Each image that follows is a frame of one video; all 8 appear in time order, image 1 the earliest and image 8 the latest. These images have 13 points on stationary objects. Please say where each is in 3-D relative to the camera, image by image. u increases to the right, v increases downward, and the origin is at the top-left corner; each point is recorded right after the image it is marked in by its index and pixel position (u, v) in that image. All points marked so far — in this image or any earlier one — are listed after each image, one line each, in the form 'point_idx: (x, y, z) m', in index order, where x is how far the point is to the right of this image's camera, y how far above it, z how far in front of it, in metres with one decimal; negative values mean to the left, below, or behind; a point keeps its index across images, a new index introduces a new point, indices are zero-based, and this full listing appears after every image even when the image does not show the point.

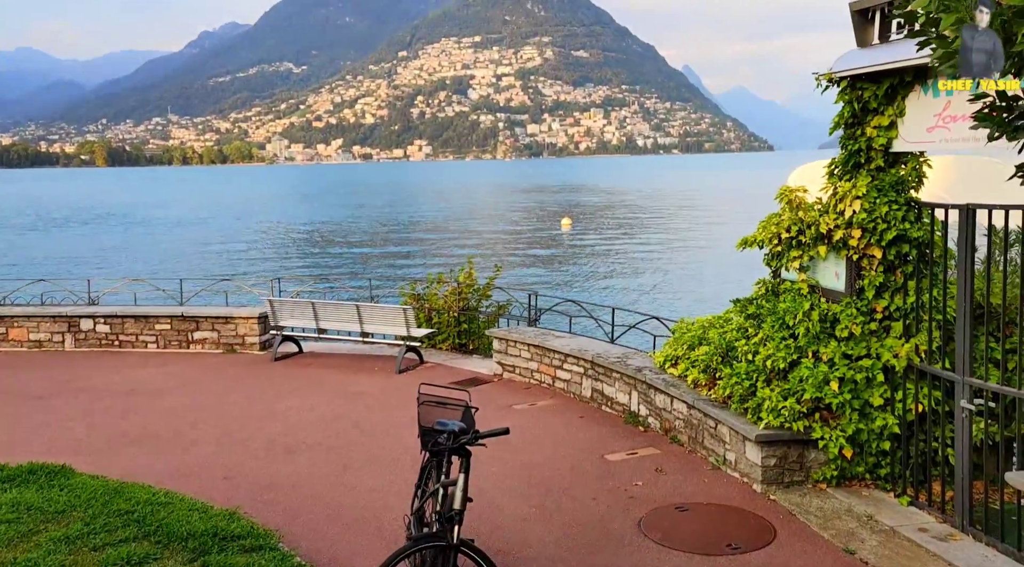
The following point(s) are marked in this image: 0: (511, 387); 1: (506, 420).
0: (0.0, -1.1, +9.8) m
1: (-0.1, -1.3, +8.5) m
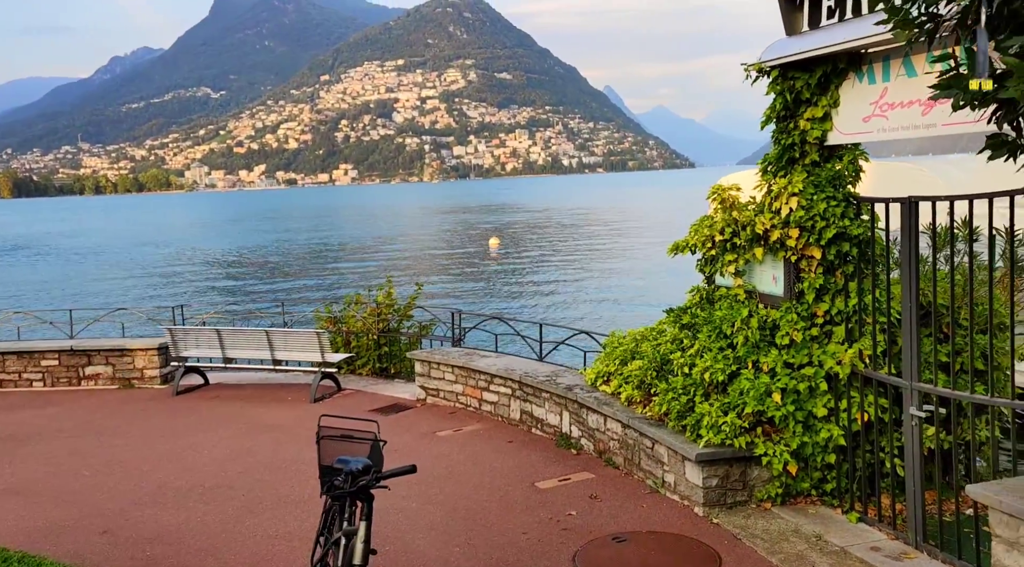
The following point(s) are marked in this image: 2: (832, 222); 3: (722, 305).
0: (-0.8, -1.3, +9.2) m
1: (-0.7, -1.5, +7.9) m
2: (+2.0, +0.4, +5.5) m
3: (+1.4, -0.1, +6.2) m
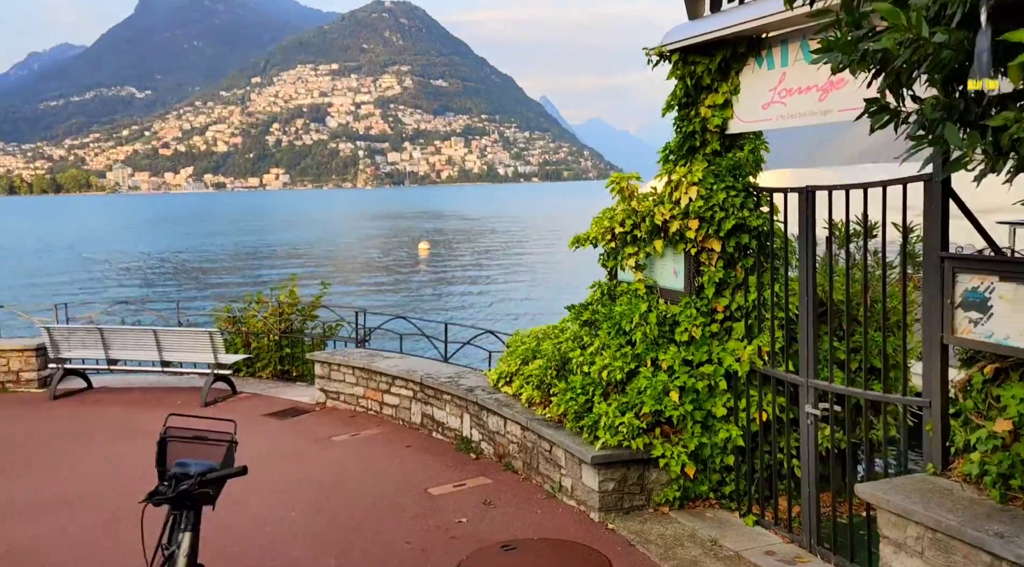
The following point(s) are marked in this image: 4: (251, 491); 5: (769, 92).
0: (-1.7, -1.3, +8.7) m
1: (-1.6, -1.4, +7.5) m
2: (+1.3, +0.4, +5.2) m
3: (+0.7, -0.1, +5.9) m
4: (-1.9, -1.5, +6.7) m
5: (+1.4, +1.1, +4.9) m
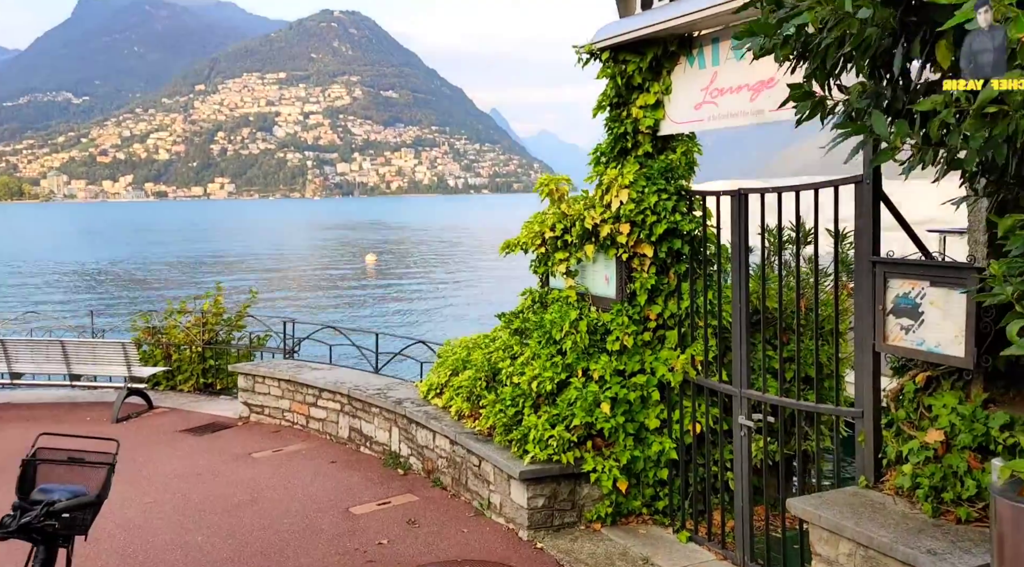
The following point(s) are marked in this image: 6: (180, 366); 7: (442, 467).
0: (-2.4, -1.4, +8.3) m
1: (-2.2, -1.5, +7.1) m
2: (+0.9, +0.4, +5.1) m
3: (+0.3, -0.2, +5.7) m
4: (-2.4, -1.6, +6.3) m
5: (+1.0, +1.0, +4.8) m
6: (-3.7, -0.9, +10.0) m
7: (-0.5, -1.3, +6.4) m
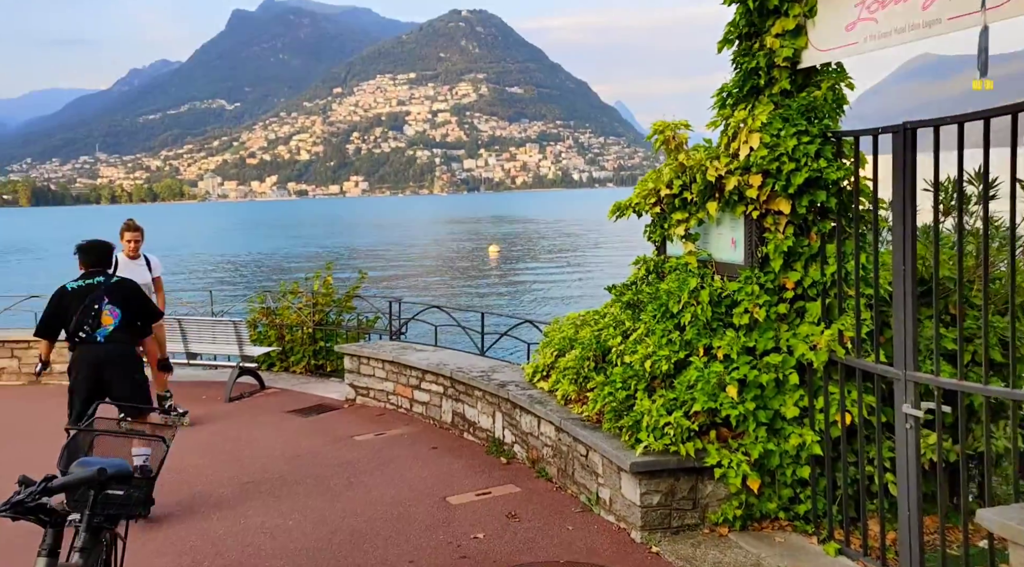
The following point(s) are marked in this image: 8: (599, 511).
0: (-1.3, -1.2, +8.0) m
1: (-1.3, -1.3, +6.7) m
2: (+1.4, +0.6, +4.3) m
3: (+0.9, 0.0, +4.9) m
4: (-1.7, -1.4, +5.9) m
5: (+1.5, +1.2, +3.9) m
6: (-2.4, -0.7, +9.8) m
7: (+0.2, -1.1, +5.8) m
8: (+0.5, -1.3, +5.0) m
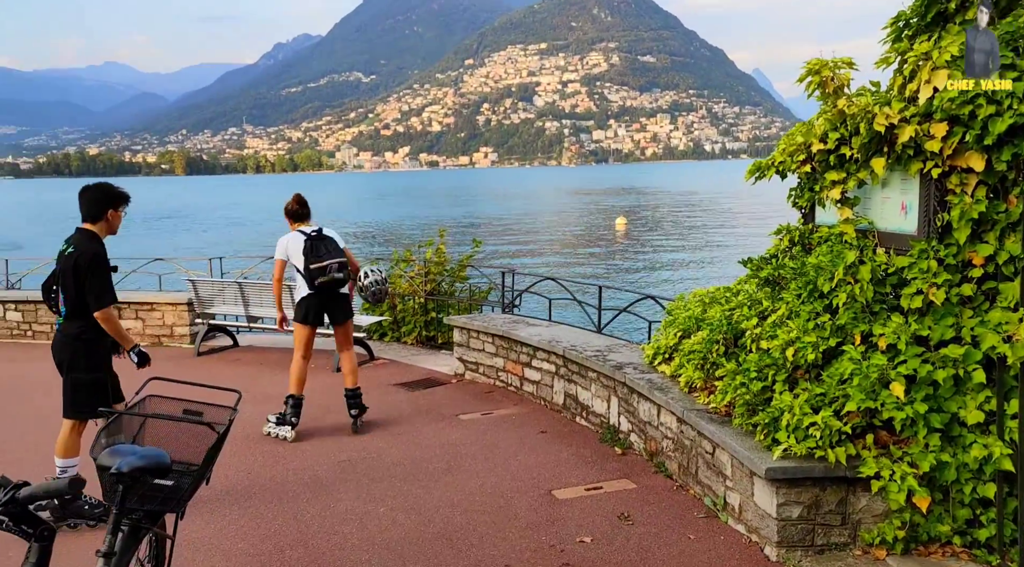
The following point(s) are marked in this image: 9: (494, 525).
0: (-0.4, -0.9, +7.5) m
1: (-0.5, -1.1, +6.3) m
2: (+1.8, +0.7, +3.4) m
3: (+1.4, +0.2, +4.1) m
4: (-1.0, -1.2, +5.5) m
5: (+1.9, +1.3, +3.0) m
6: (-1.1, -0.4, +9.5) m
7: (+0.9, -0.9, +5.1) m
8: (+1.0, -1.1, +4.4) m
9: (-0.1, -1.2, +4.6) m
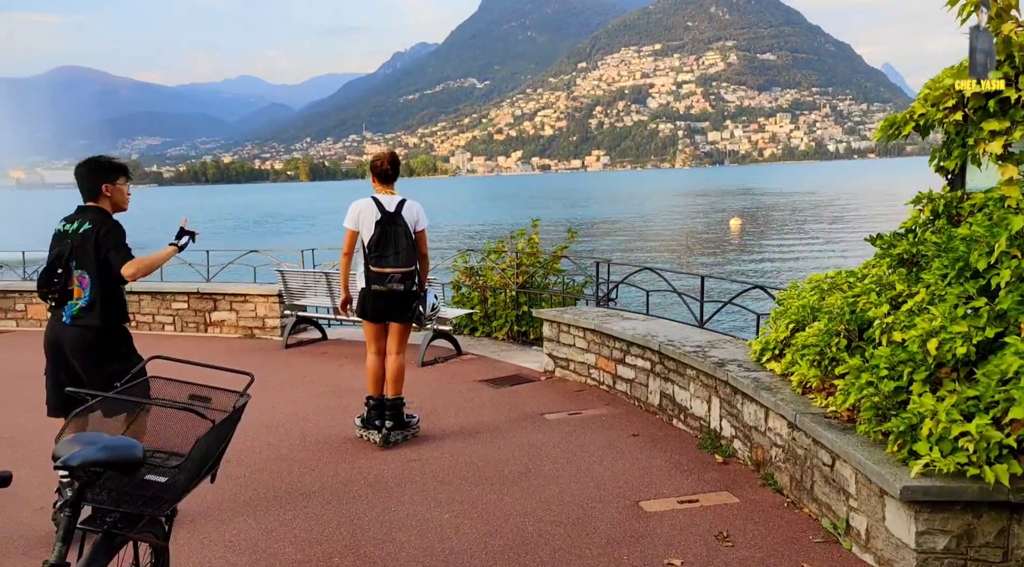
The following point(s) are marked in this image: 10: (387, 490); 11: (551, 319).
0: (+0.4, -0.8, +6.9) m
1: (+0.1, -1.0, +5.7) m
2: (+2.1, +0.7, +2.5) m
3: (+1.7, +0.2, +3.4) m
4: (-0.5, -1.1, +5.0) m
5: (+2.1, +1.4, +2.2) m
6: (-0.2, -0.3, +8.9) m
7: (+1.3, -0.9, +4.4) m
8: (+1.4, -1.1, +3.6) m
9: (+0.3, -1.2, +4.0) m
10: (-0.7, -1.1, +4.8) m
11: (+0.3, -0.3, +7.2) m
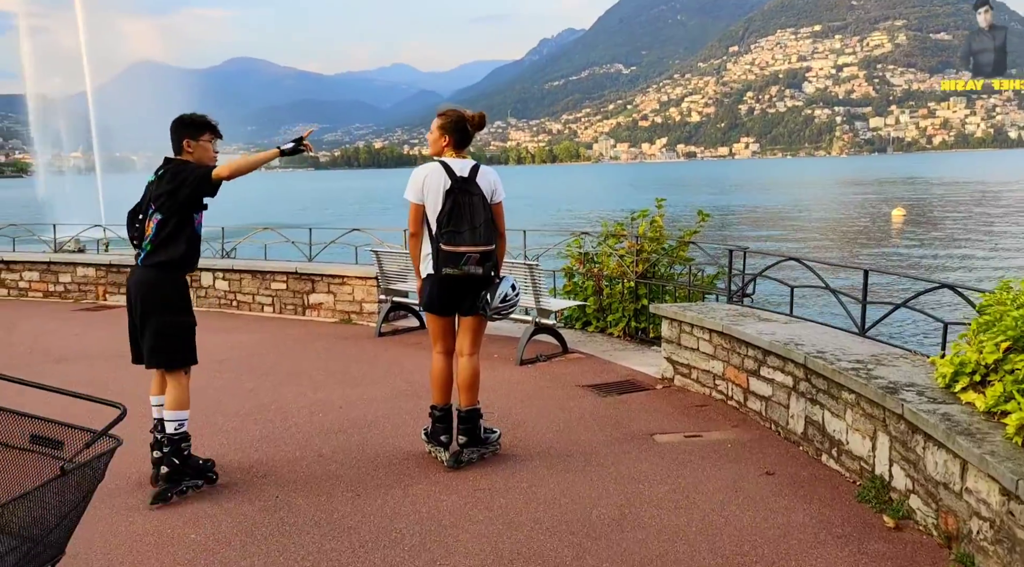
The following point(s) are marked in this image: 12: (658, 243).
0: (+1.0, -0.8, +5.6) m
1: (+0.6, -0.9, +4.5) m
2: (+2.1, +0.7, +1.1) m
3: (+1.9, +0.2, +1.9) m
4: (-0.1, -1.0, +4.0) m
5: (+2.1, +1.3, +0.7) m
6: (+0.8, -0.2, +7.7) m
7: (+1.6, -0.9, +3.0) m
8: (+1.5, -1.1, +2.2) m
9: (+0.5, -1.1, +2.8) m
10: (-0.3, -1.0, +3.8) m
11: (+1.1, -0.2, +6.0) m
12: (+1.3, +0.4, +7.8) m
